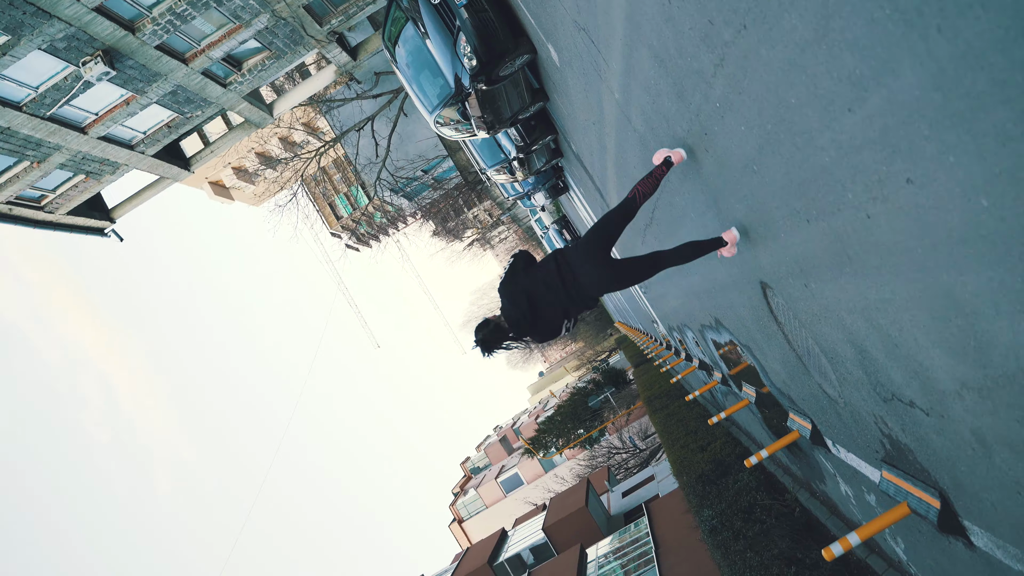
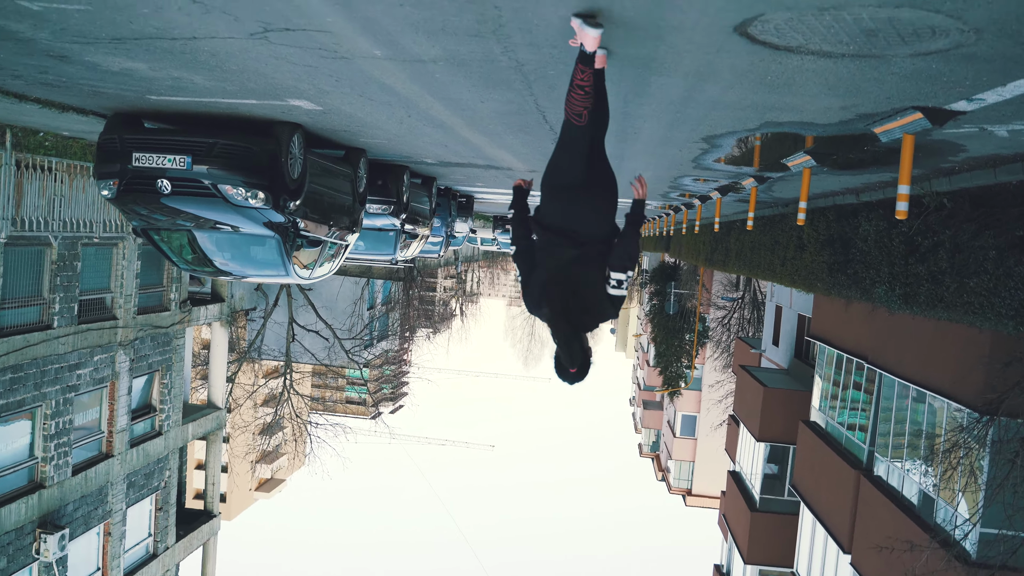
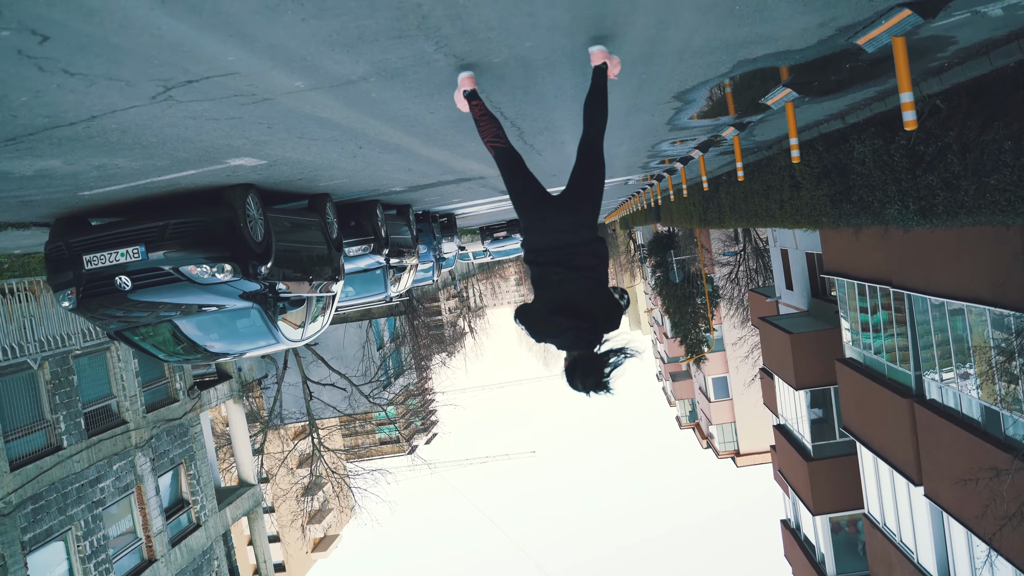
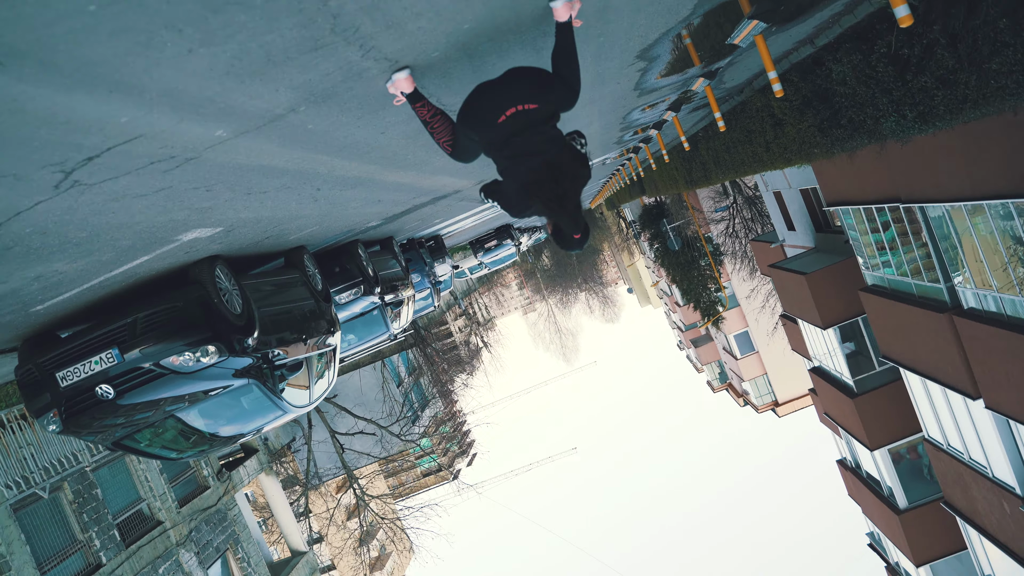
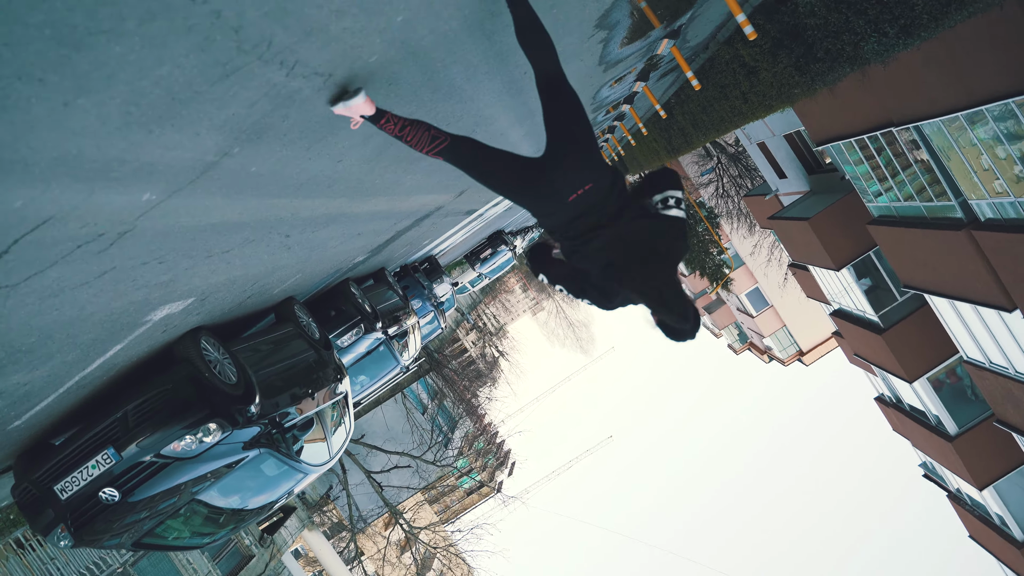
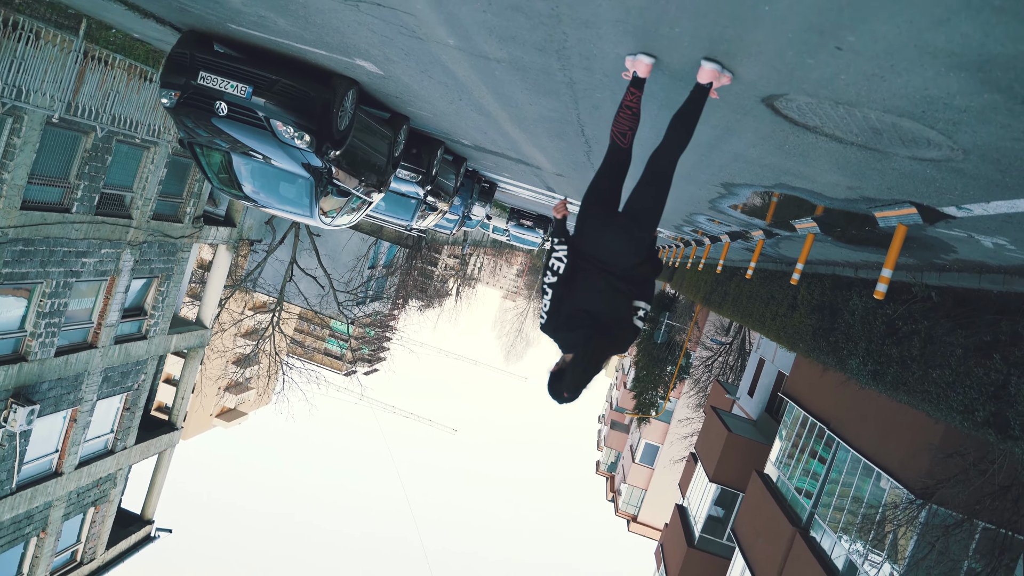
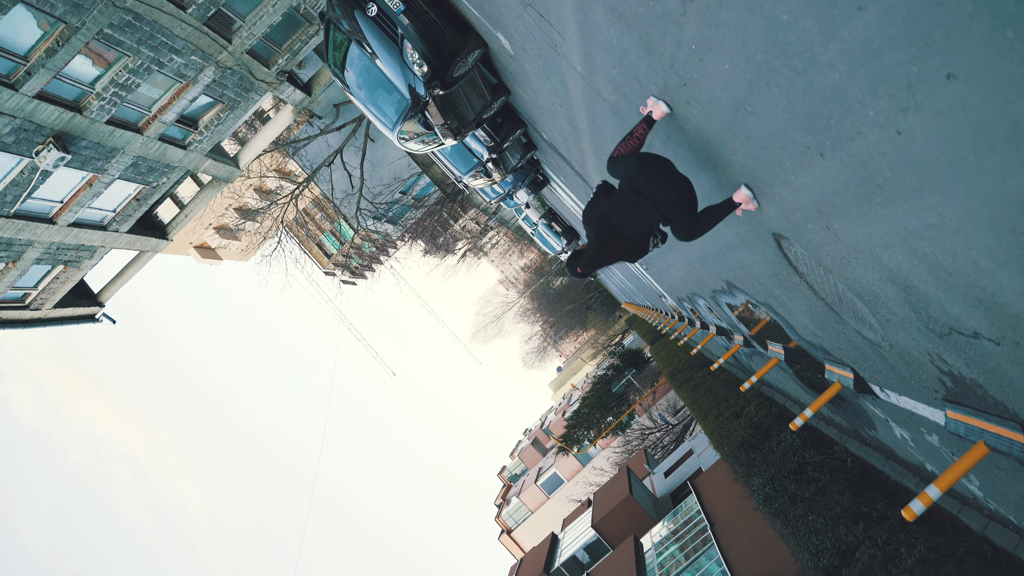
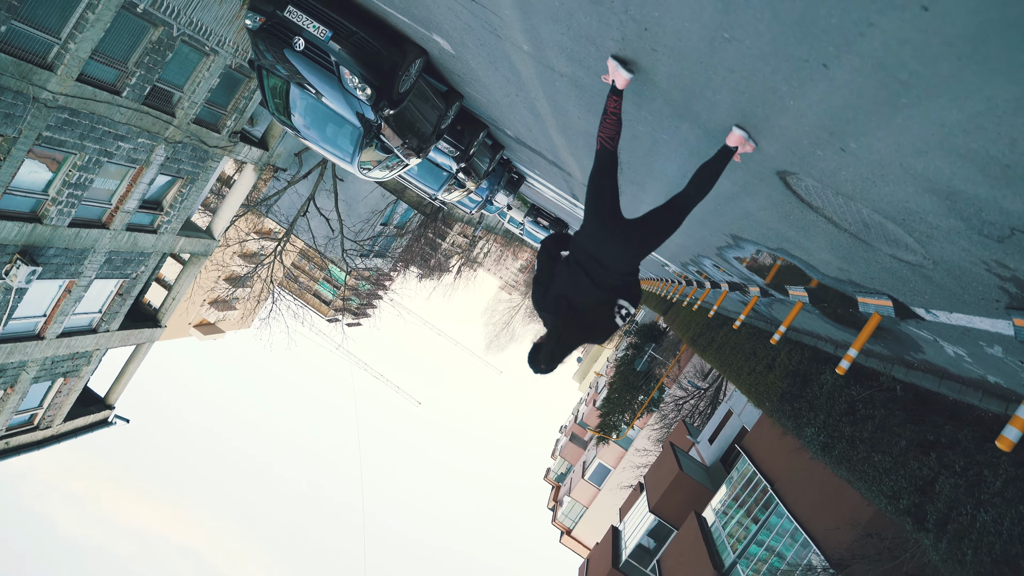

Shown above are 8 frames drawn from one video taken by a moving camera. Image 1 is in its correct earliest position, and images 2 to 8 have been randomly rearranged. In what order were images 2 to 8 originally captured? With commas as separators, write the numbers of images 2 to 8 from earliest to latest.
7, 8, 6, 2, 3, 4, 5
